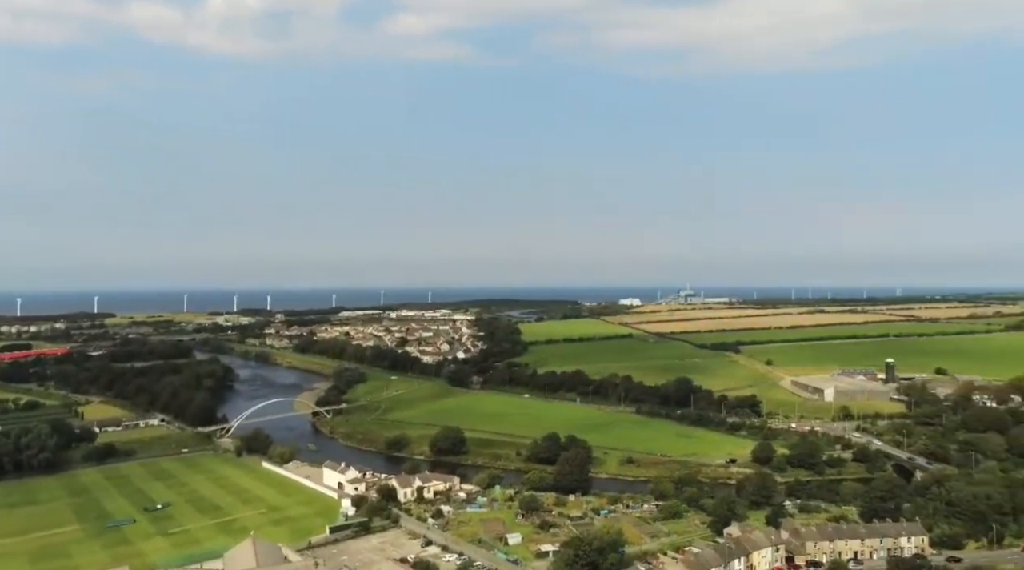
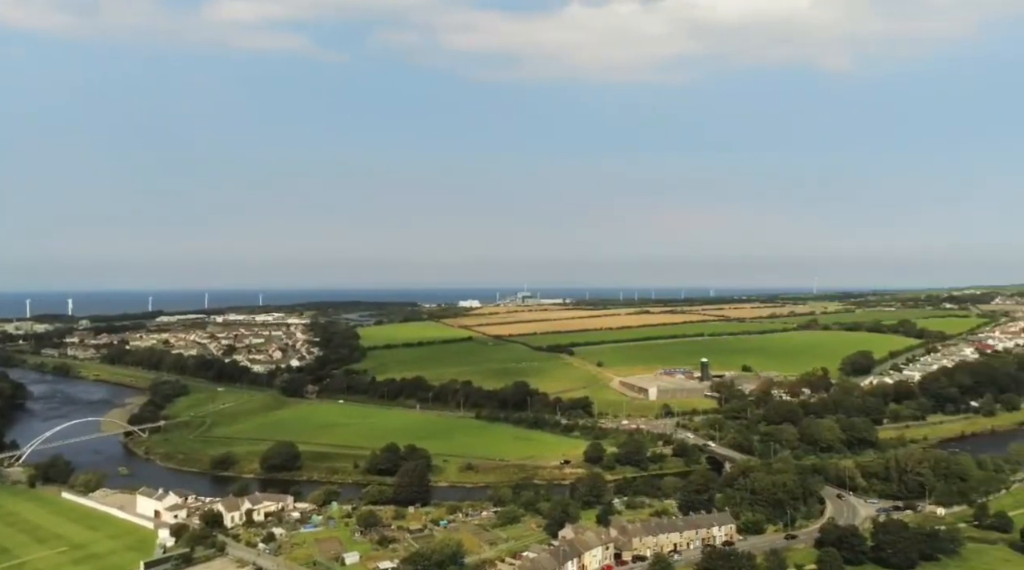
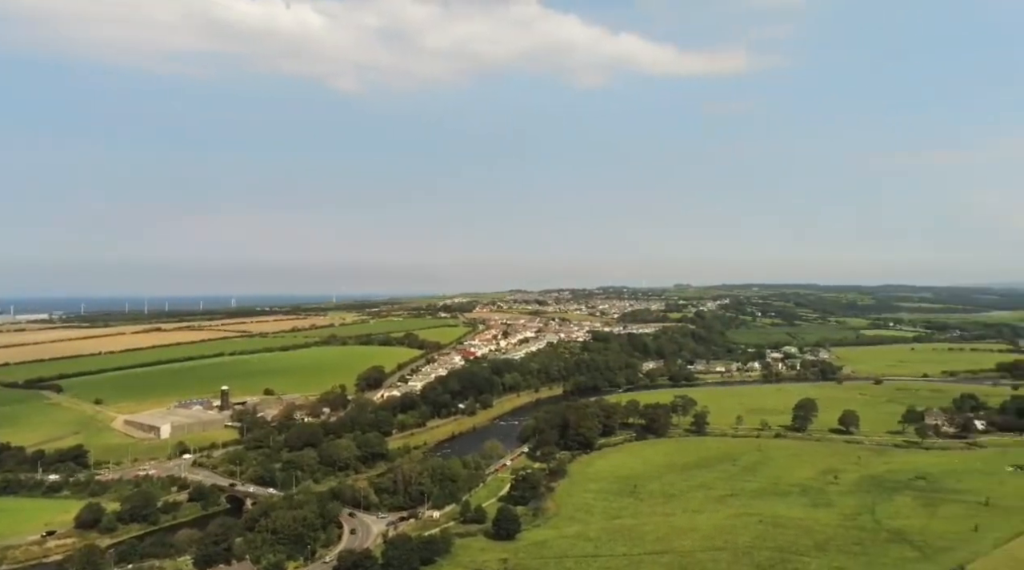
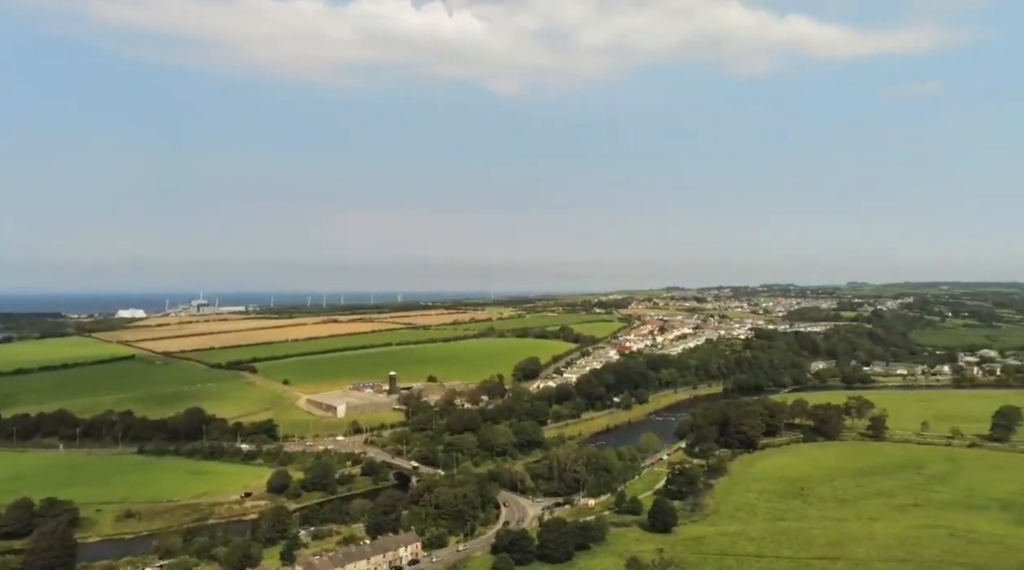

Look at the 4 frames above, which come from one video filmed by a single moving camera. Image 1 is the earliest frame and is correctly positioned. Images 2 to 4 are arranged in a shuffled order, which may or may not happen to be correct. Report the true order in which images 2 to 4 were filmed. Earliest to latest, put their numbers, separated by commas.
2, 4, 3
